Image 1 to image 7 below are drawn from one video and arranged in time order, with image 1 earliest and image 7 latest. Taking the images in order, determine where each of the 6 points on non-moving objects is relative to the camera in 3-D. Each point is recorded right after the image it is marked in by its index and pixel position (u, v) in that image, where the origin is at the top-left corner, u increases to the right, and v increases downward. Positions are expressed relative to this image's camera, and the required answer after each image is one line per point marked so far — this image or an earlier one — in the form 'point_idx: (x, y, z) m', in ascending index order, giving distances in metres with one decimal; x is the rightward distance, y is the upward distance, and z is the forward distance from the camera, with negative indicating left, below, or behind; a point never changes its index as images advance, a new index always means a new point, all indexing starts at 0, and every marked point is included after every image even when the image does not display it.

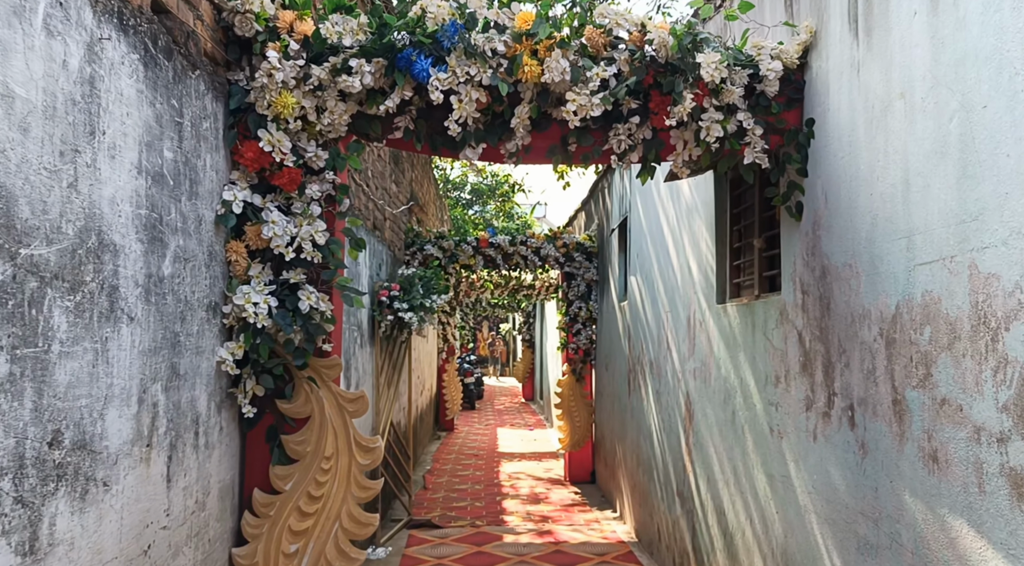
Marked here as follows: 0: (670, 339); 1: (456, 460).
0: (+1.0, -0.4, +4.8) m
1: (-0.7, -2.2, +9.5) m
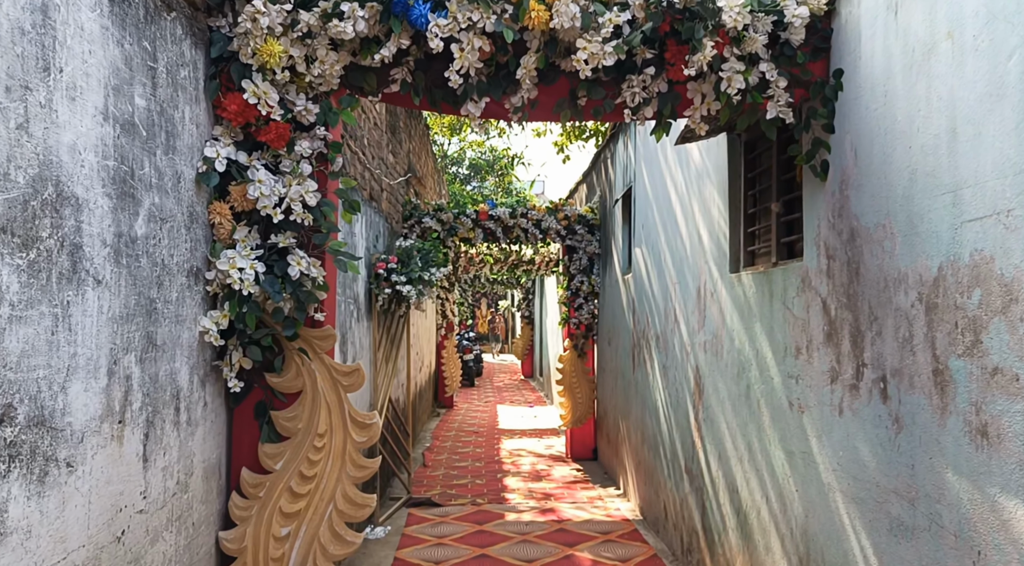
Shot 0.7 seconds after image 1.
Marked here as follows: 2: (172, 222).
0: (+1.0, -0.2, +4.6) m
1: (-0.7, -1.9, +9.4) m
2: (-0.9, +0.2, +2.0) m
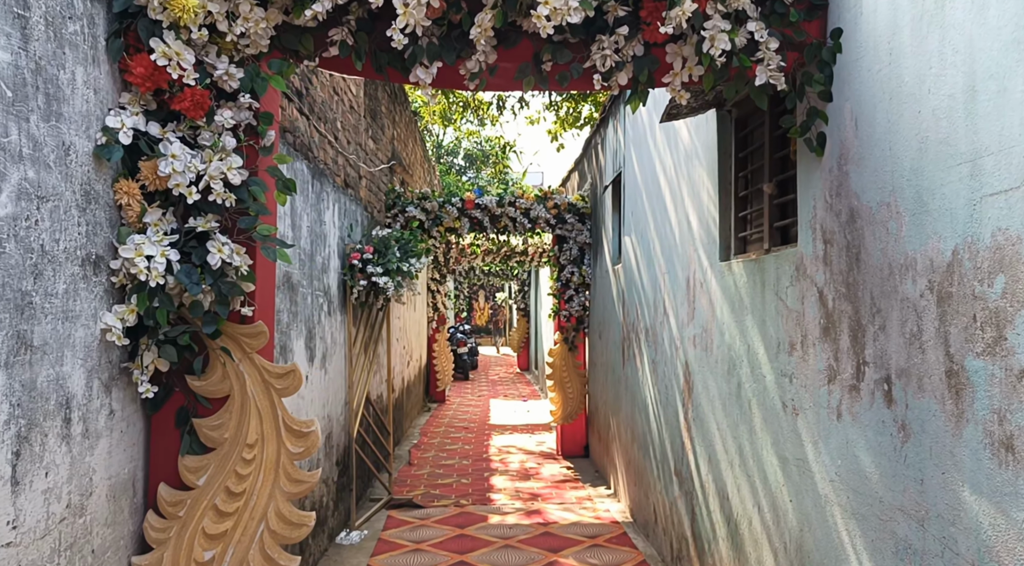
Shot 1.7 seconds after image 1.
0: (+0.9, -0.1, +4.3) m
1: (-0.8, -1.8, +9.1) m
2: (-1.0, +0.2, +1.7) m
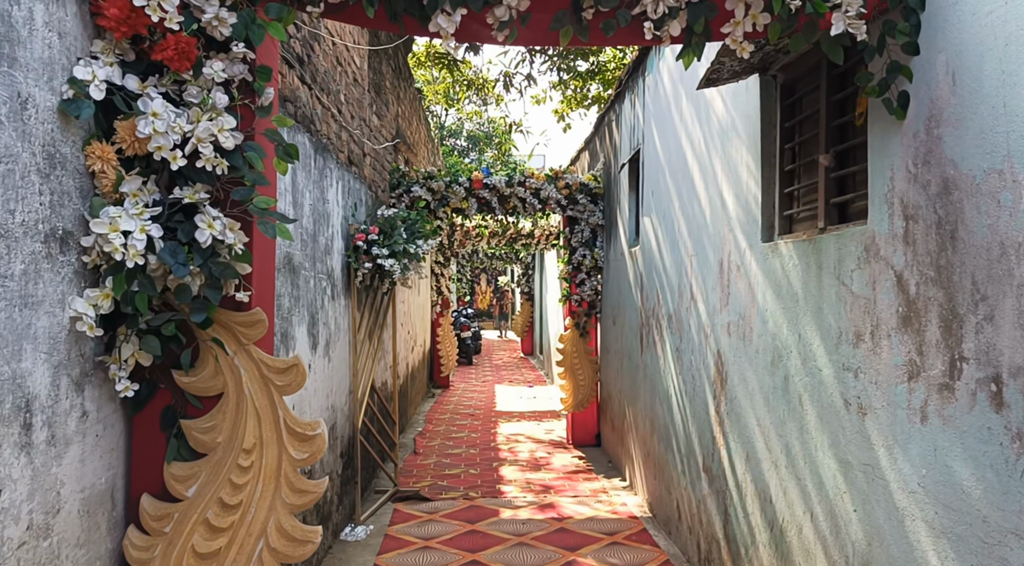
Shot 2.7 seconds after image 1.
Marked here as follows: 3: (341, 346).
0: (+0.9, 0.0, +4.0) m
1: (-0.7, -1.6, +8.9) m
2: (-0.9, +0.2, +1.4) m
3: (-1.0, -0.4, +4.7) m
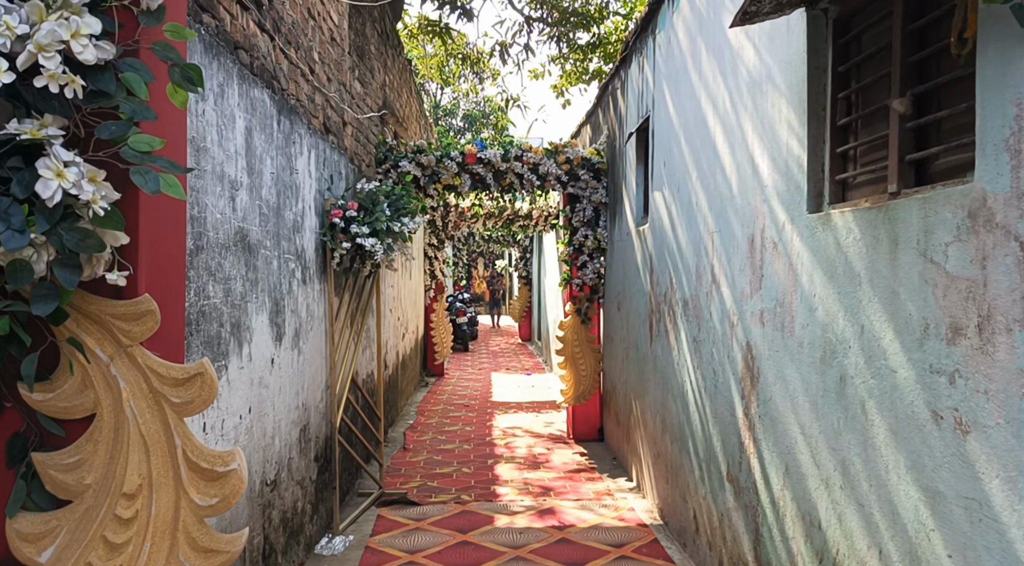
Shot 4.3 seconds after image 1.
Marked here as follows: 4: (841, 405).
0: (+0.9, +0.1, +3.5) m
1: (-0.7, -1.4, +8.4) m
2: (-0.9, +0.2, +0.9) m
3: (-1.1, -0.3, +4.2) m
4: (+0.9, -0.3, +2.2) m
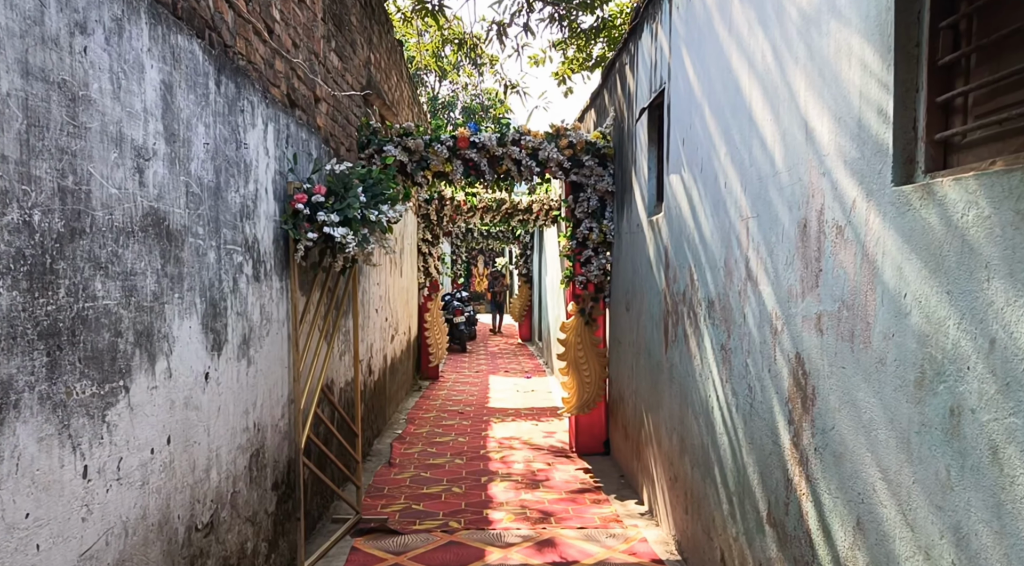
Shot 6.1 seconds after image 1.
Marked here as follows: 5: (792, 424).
0: (+0.9, +0.1, +2.9) m
1: (-0.8, -1.4, +7.7) m
2: (-1.0, +0.3, +0.2) m
3: (-1.1, -0.3, +3.6) m
4: (+0.9, -0.3, +1.6) m
5: (+0.9, -0.5, +2.5) m
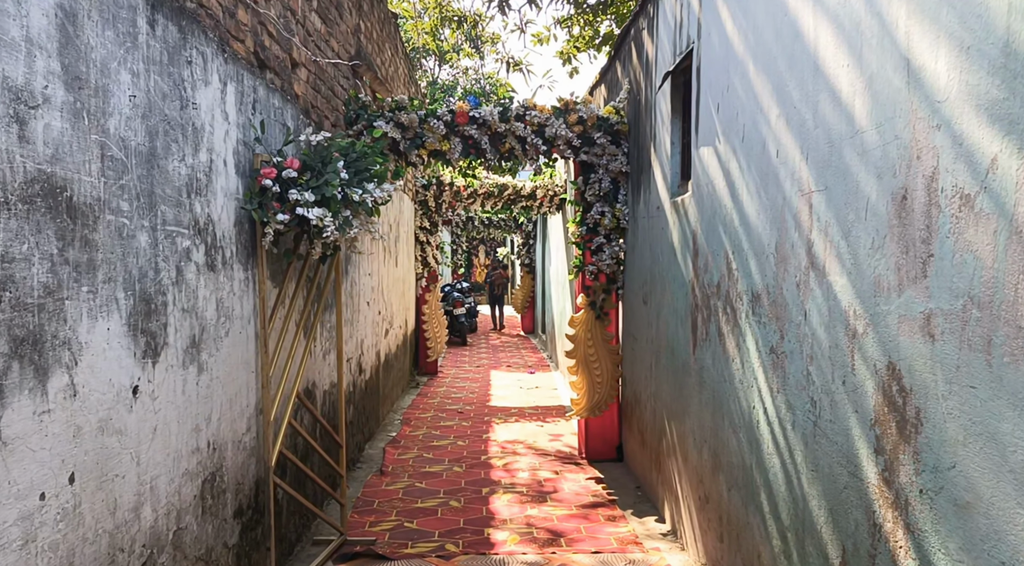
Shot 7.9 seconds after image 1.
0: (+0.9, +0.1, +2.3) m
1: (-0.7, -1.3, +7.2) m
2: (-0.9, +0.3, -0.3) m
3: (-1.1, -0.2, +3.0) m
4: (+0.9, -0.3, +1.0) m
5: (+0.9, -0.4, +1.9) m
